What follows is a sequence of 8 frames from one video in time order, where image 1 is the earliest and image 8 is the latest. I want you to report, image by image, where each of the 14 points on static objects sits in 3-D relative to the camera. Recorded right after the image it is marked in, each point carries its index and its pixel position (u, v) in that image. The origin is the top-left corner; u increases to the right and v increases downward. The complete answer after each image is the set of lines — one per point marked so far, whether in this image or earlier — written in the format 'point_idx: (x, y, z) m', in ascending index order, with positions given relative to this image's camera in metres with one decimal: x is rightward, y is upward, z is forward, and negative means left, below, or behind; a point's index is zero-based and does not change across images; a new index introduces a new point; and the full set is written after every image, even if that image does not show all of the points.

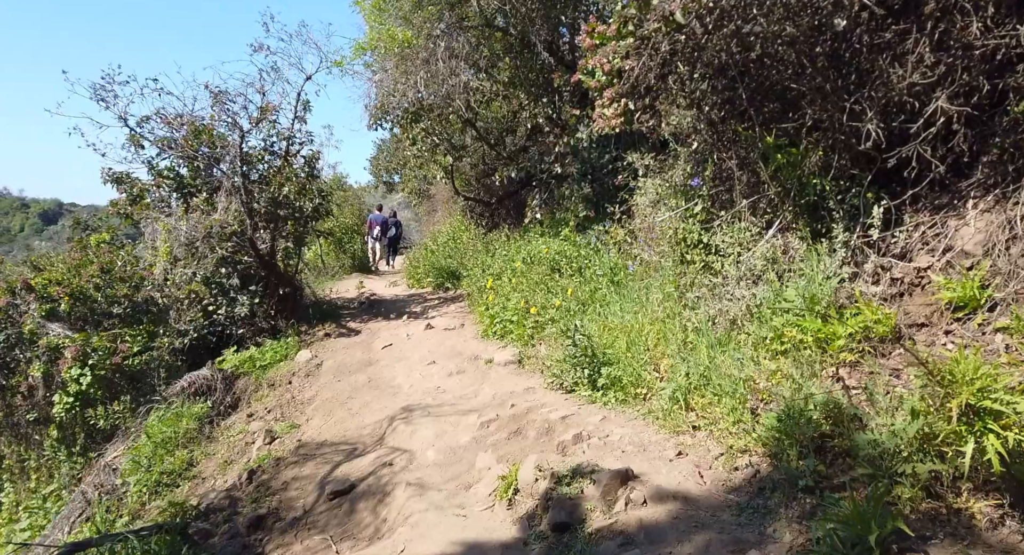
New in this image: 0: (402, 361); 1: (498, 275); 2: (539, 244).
0: (-1.3, -1.0, +6.3) m
1: (-0.2, 0.0, +7.2) m
2: (+0.3, +0.4, +6.9) m
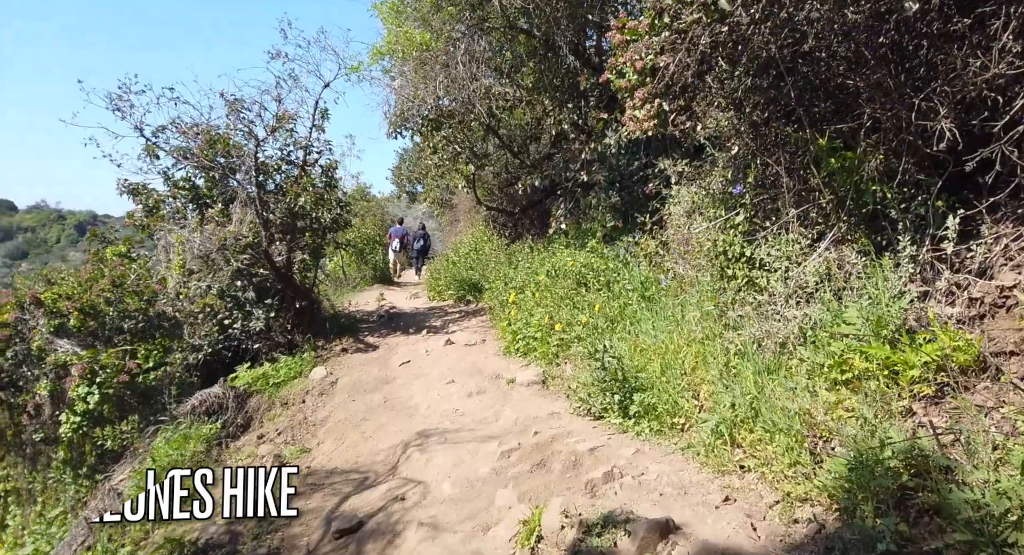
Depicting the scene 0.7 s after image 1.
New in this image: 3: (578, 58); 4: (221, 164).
0: (-1.0, -1.1, +6.0) m
1: (+0.1, -0.1, +6.9) m
2: (+0.6, +0.3, +6.5) m
3: (+0.9, +3.1, +7.7) m
4: (-3.7, +1.5, +6.8) m
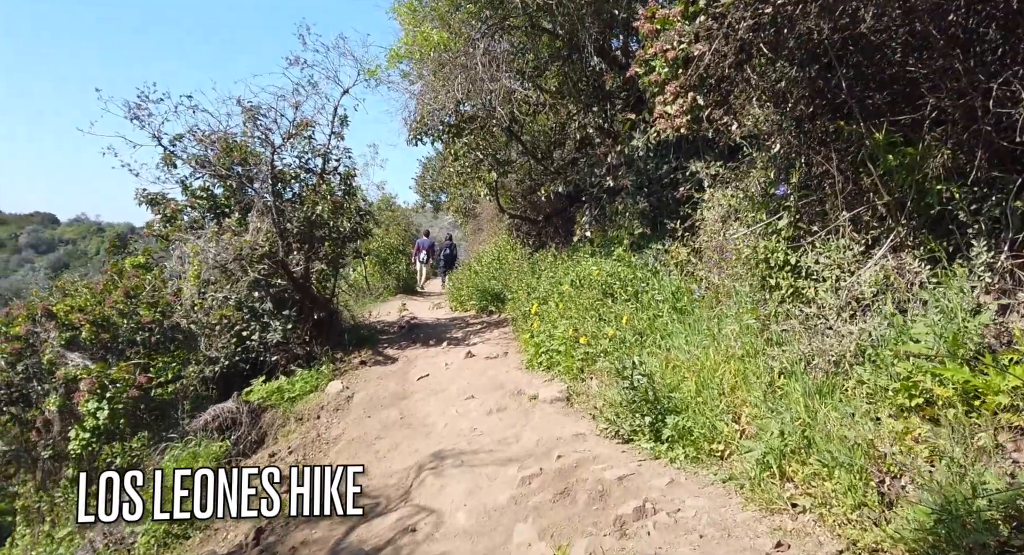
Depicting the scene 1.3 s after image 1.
0: (-0.8, -1.2, +5.7) m
1: (+0.4, -0.3, +6.6) m
2: (+0.9, +0.1, +6.2) m
3: (+1.2, +3.0, +7.4) m
4: (-3.4, +1.3, +6.7) m
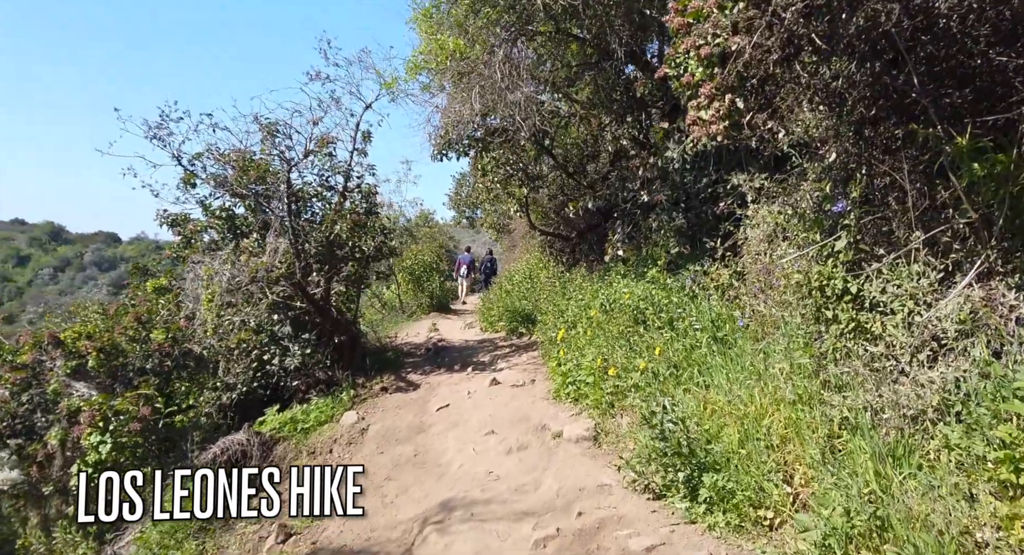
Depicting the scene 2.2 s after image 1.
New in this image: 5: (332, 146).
0: (-0.5, -1.5, +5.4) m
1: (+0.7, -0.5, +6.1) m
2: (+1.1, -0.1, +5.7) m
3: (+1.6, +2.7, +6.9) m
4: (-3.1, +1.0, +6.6) m
5: (-2.3, +1.7, +7.0) m
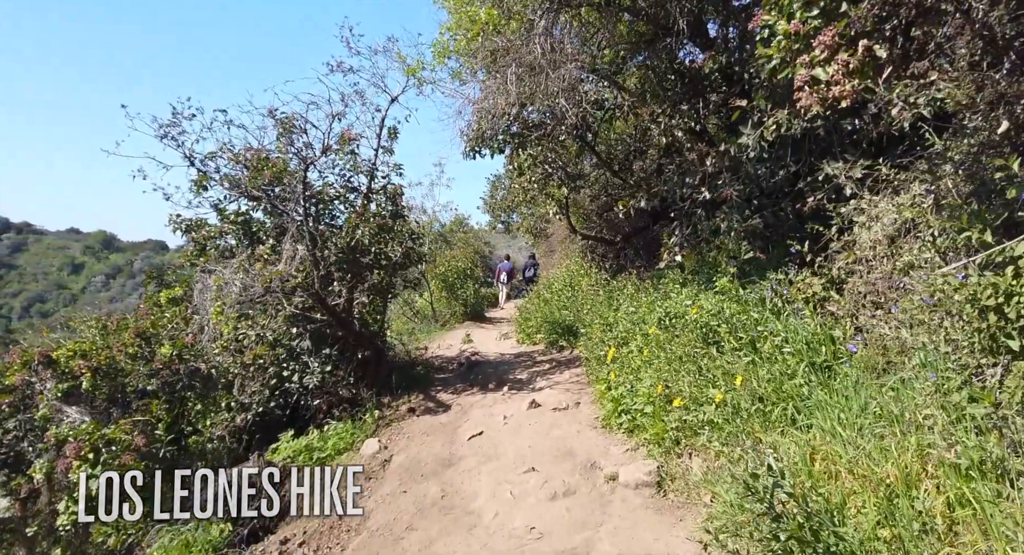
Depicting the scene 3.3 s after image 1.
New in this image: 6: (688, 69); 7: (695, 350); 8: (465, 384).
0: (-0.2, -1.6, +4.6) m
1: (+1.1, -0.6, +5.3) m
2: (+1.5, -0.2, +4.9) m
3: (+2.0, +2.6, +6.1) m
4: (-2.6, +0.9, +6.0) m
5: (-1.8, +1.6, +6.4) m
6: (+2.1, +2.4, +6.4) m
7: (+1.4, -0.6, +4.1) m
8: (-0.6, -1.4, +7.0) m
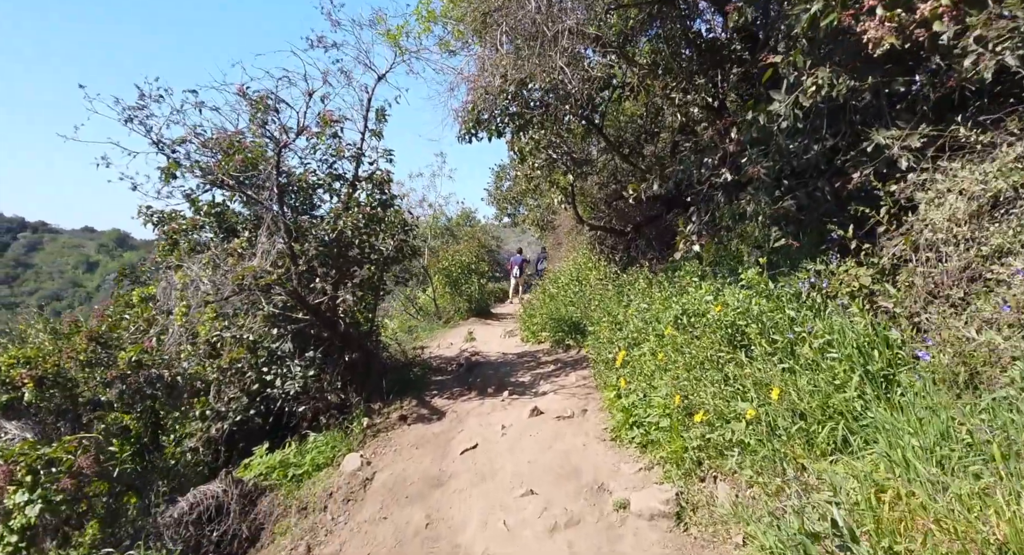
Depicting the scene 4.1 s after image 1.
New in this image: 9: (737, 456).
0: (-0.2, -1.5, +4.1) m
1: (+1.1, -0.6, +4.7) m
2: (+1.5, -0.1, +4.3) m
3: (+2.0, +2.7, +5.5) m
4: (-2.7, +1.0, +5.5) m
5: (-1.9, +1.6, +5.8) m
6: (+2.0, +2.5, +5.7) m
7: (+1.3, -0.5, +3.5) m
8: (-0.6, -1.3, +6.4) m
9: (+1.2, -1.0, +2.9) m
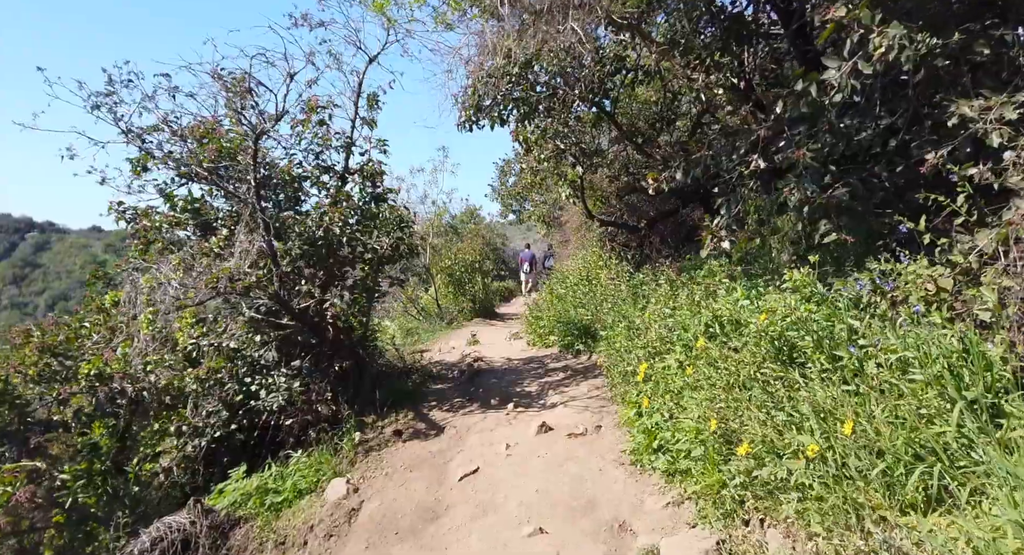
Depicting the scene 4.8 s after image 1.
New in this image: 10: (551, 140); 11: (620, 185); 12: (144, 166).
0: (-0.2, -1.6, +3.5) m
1: (+1.1, -0.6, +4.1) m
2: (+1.5, -0.1, +3.7) m
3: (+2.0, +2.7, +4.9) m
4: (-2.6, +0.9, +4.9) m
5: (-1.8, +1.6, +5.3) m
6: (+2.1, +2.5, +5.2) m
7: (+1.4, -0.5, +2.9) m
8: (-0.5, -1.3, +5.9) m
9: (+1.2, -1.0, +2.4) m
10: (+0.5, +1.7, +6.6) m
11: (+1.5, +1.3, +7.7) m
12: (-3.4, +1.0, +5.0) m
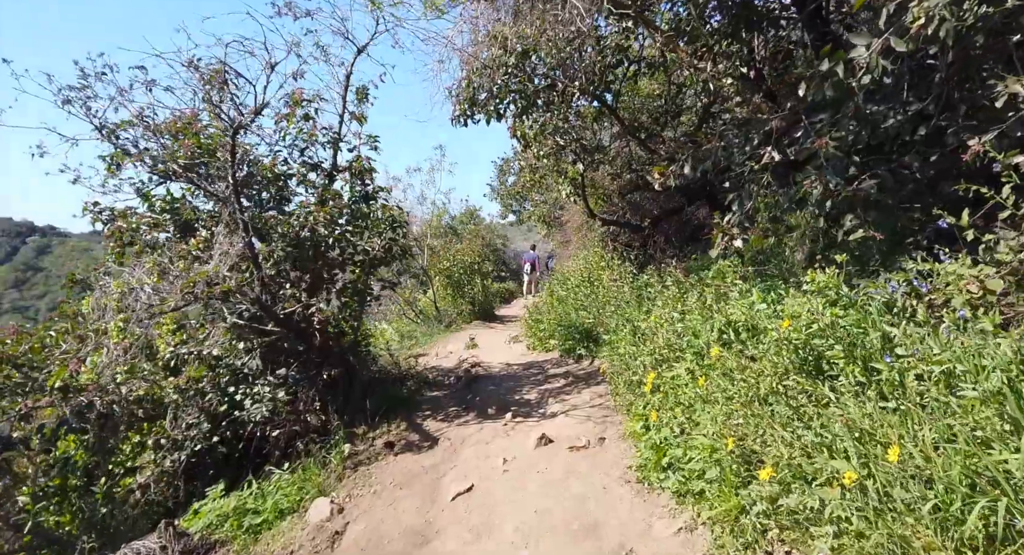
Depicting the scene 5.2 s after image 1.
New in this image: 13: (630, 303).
0: (-0.2, -1.6, +3.2) m
1: (+1.1, -0.6, +3.8) m
2: (+1.5, -0.1, +3.4) m
3: (+2.0, +2.7, +4.6) m
4: (-2.7, +0.9, +4.7) m
5: (-1.8, +1.6, +5.0) m
6: (+2.0, +2.5, +4.9) m
7: (+1.3, -0.5, +2.6) m
8: (-0.6, -1.3, +5.6) m
9: (+1.2, -1.0, +2.1) m
10: (+0.4, +1.7, +6.3) m
11: (+1.5, +1.3, +7.4) m
12: (-3.5, +1.0, +4.7) m
13: (+1.2, -0.3, +5.6) m
